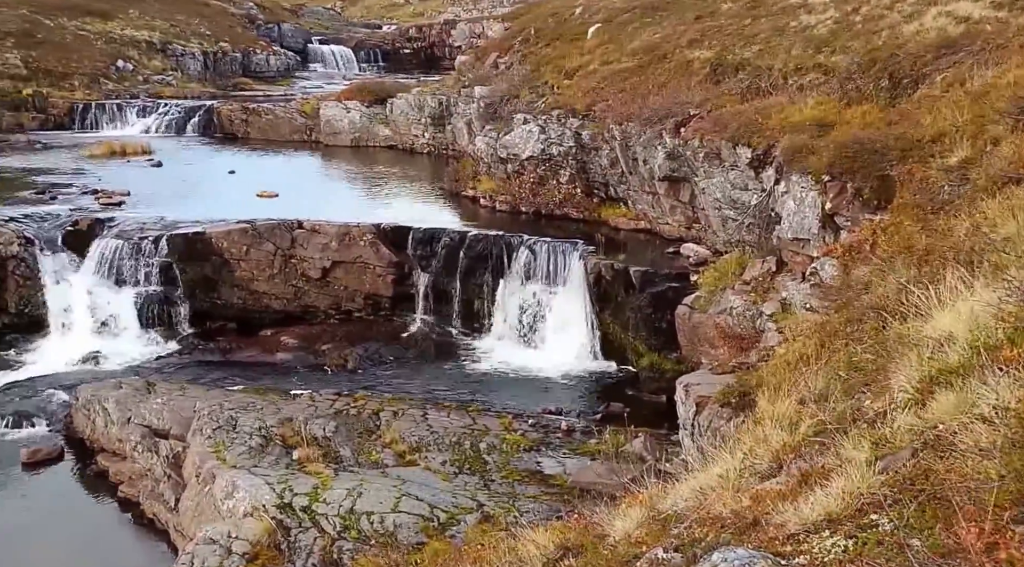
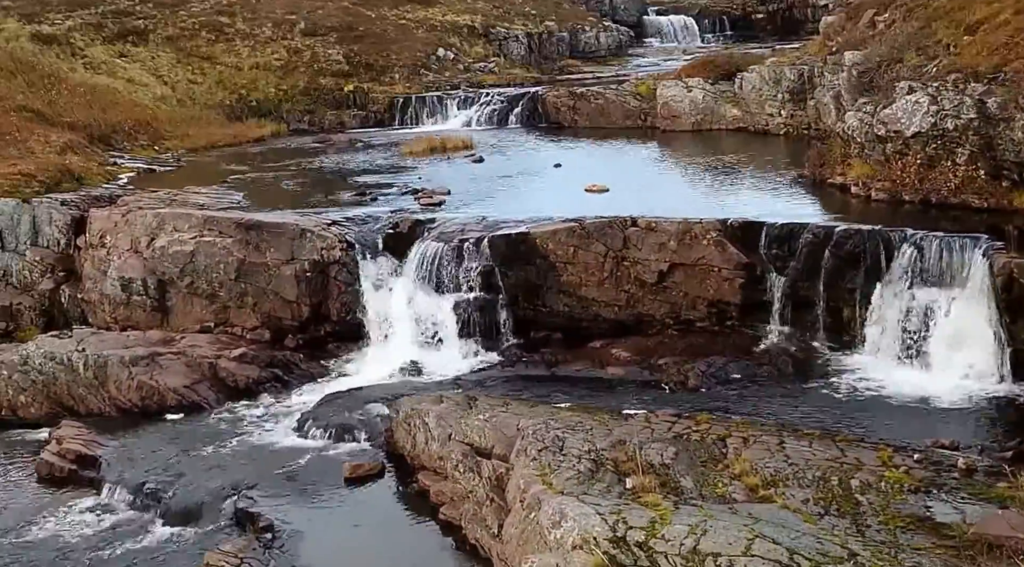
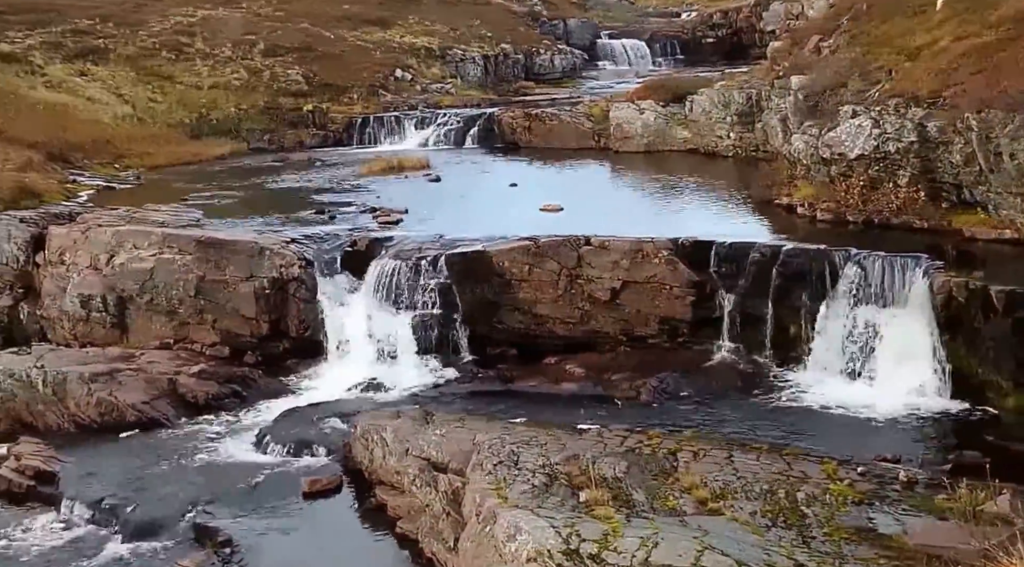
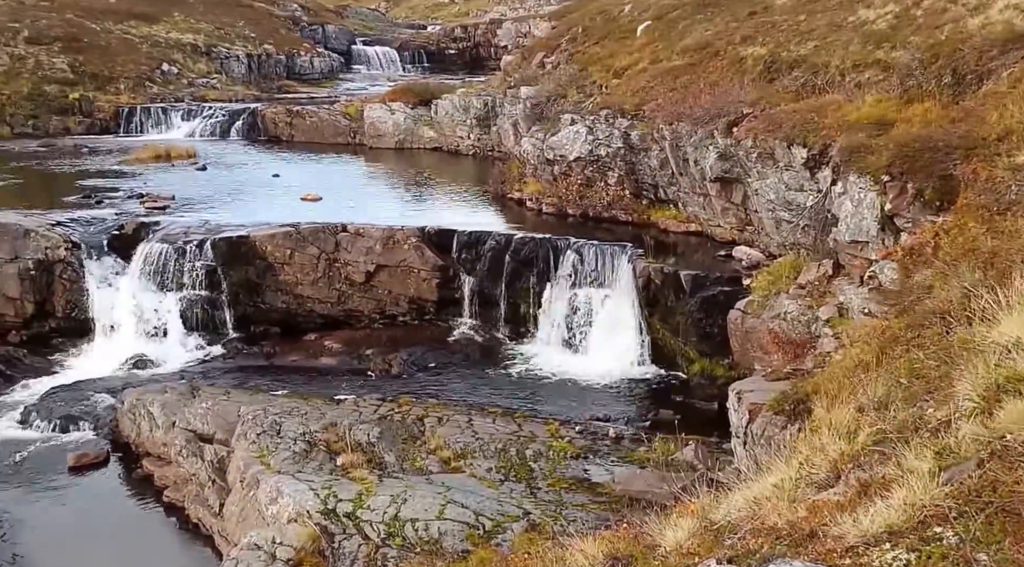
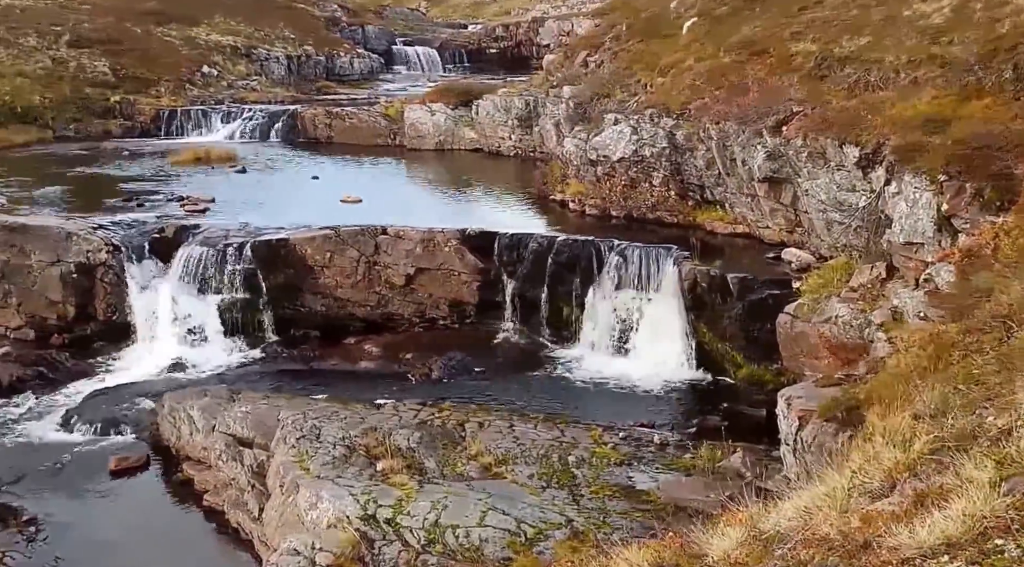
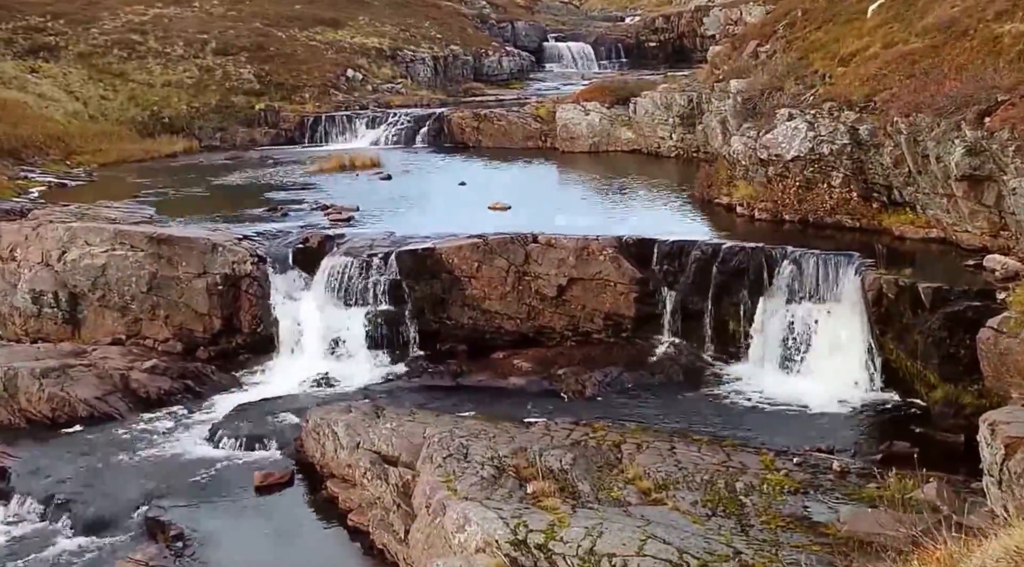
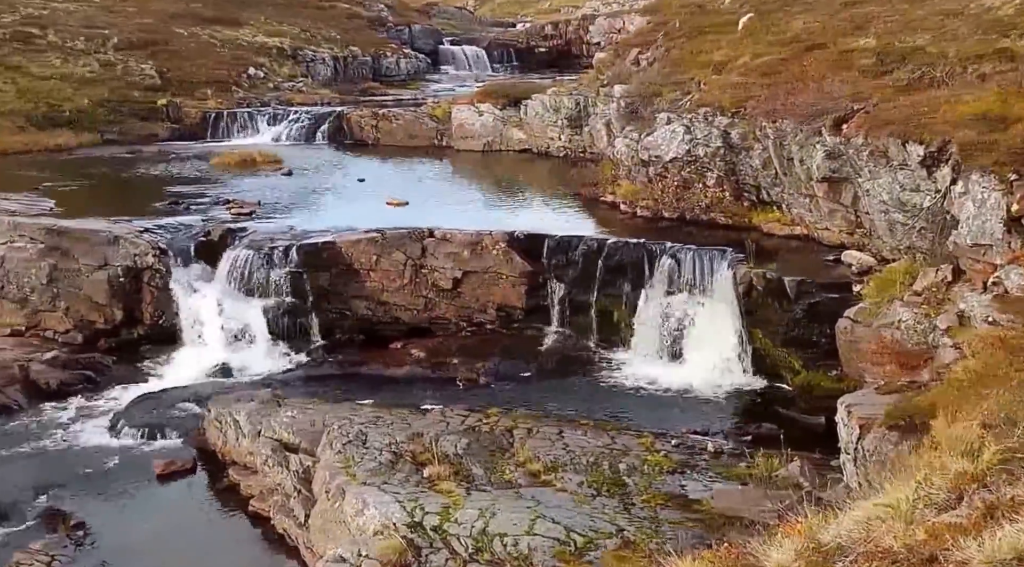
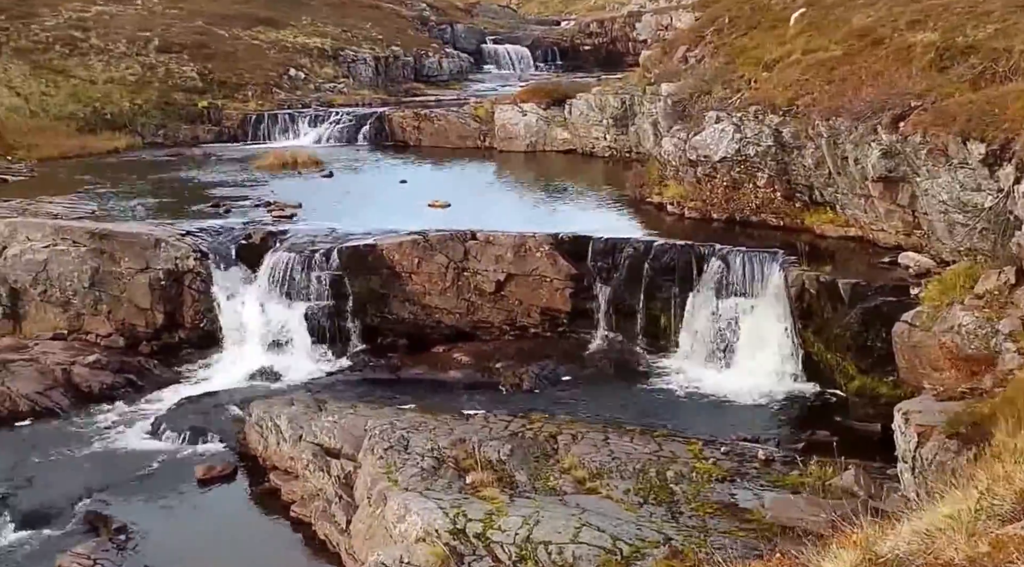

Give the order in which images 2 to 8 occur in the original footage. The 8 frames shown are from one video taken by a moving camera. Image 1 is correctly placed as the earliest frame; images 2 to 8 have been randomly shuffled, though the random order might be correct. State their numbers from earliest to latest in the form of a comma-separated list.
4, 5, 7, 8, 6, 3, 2
